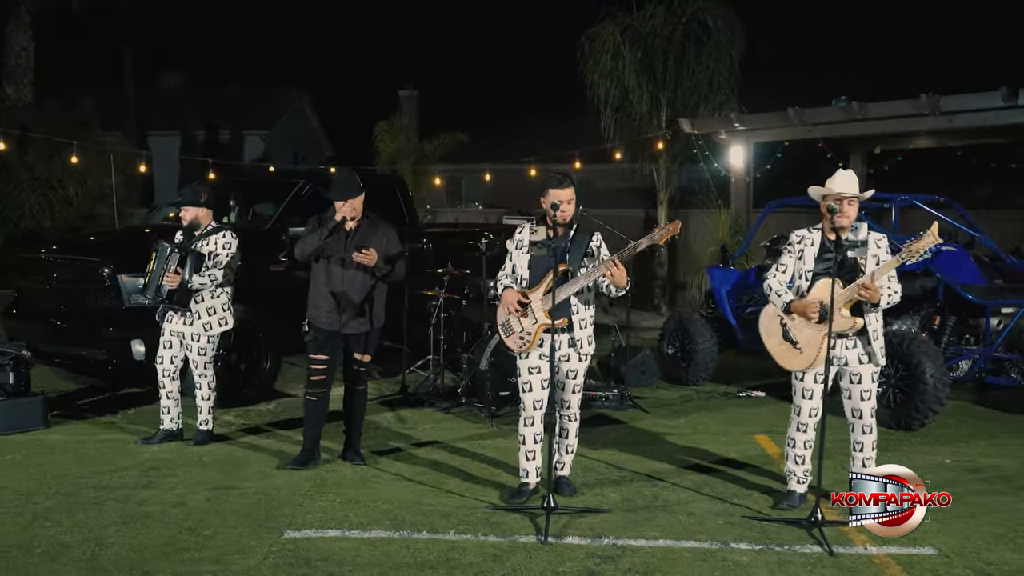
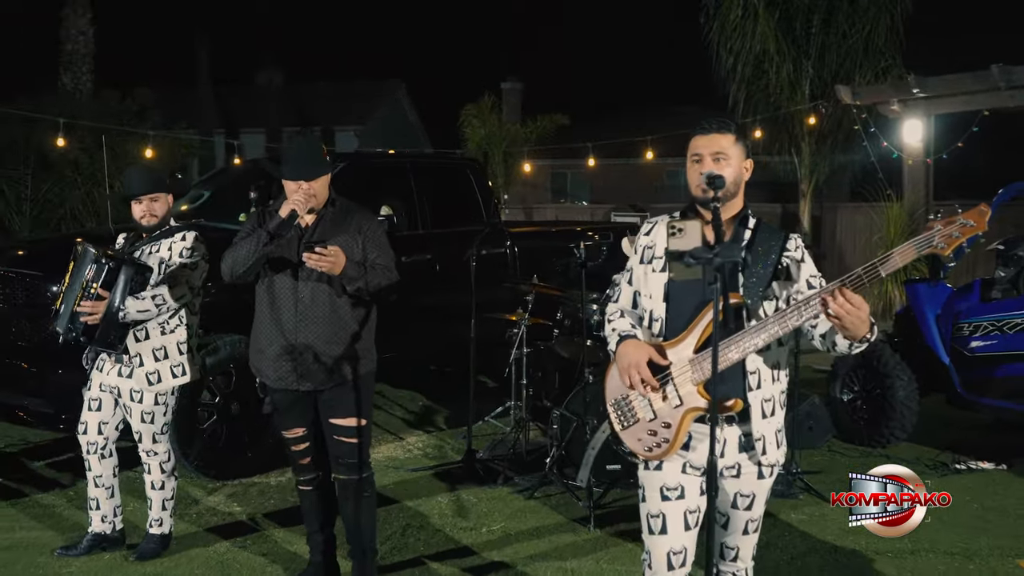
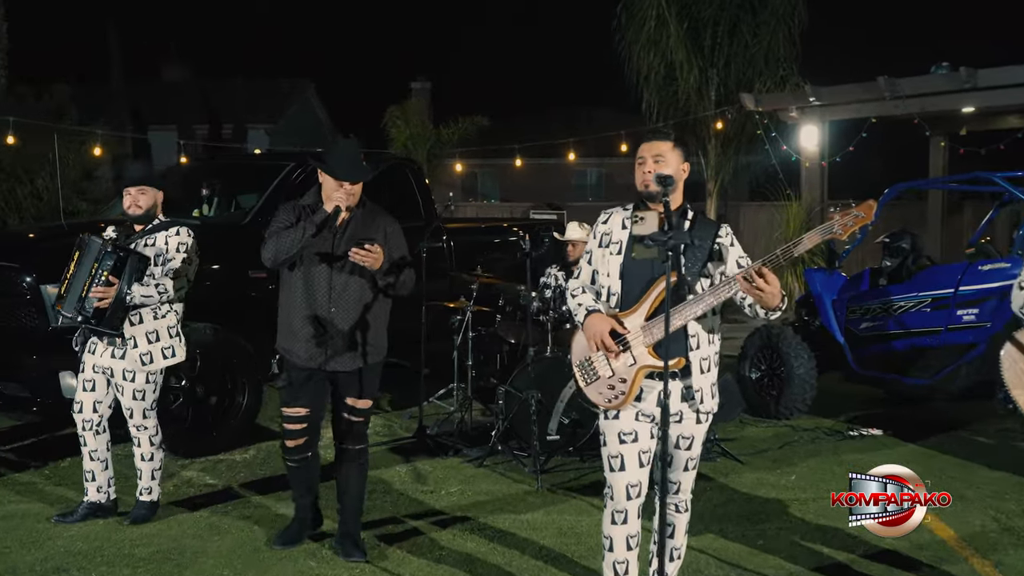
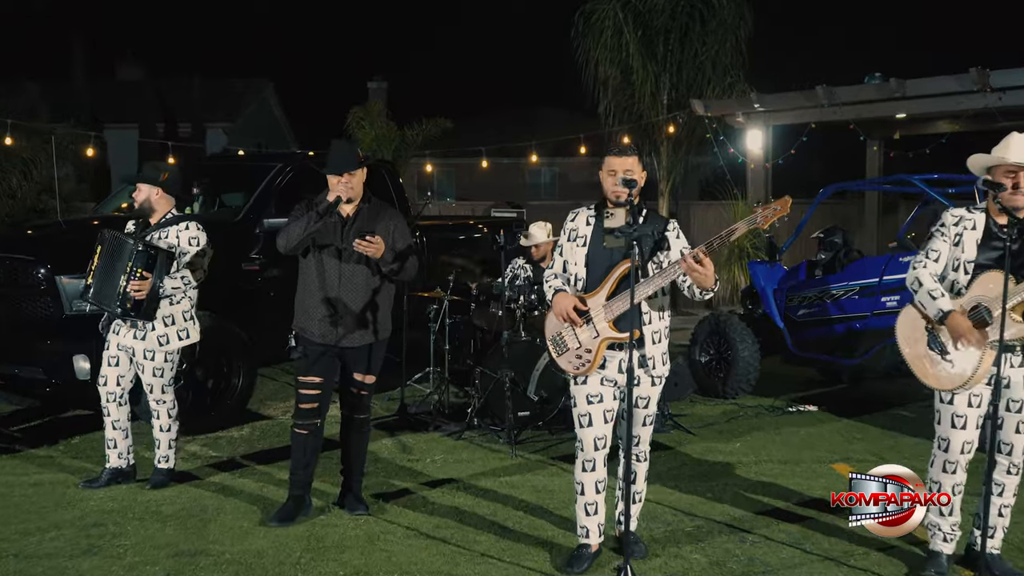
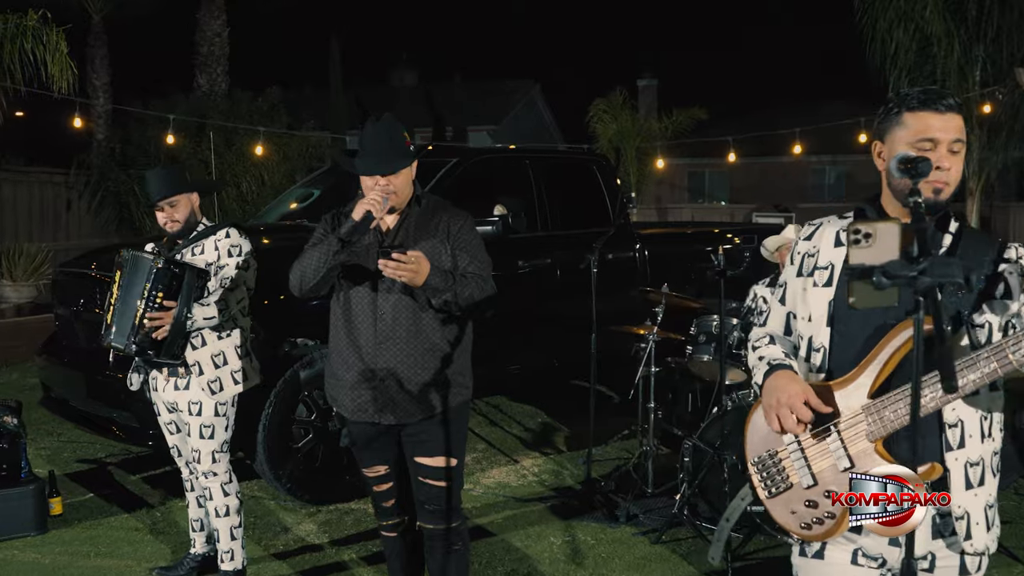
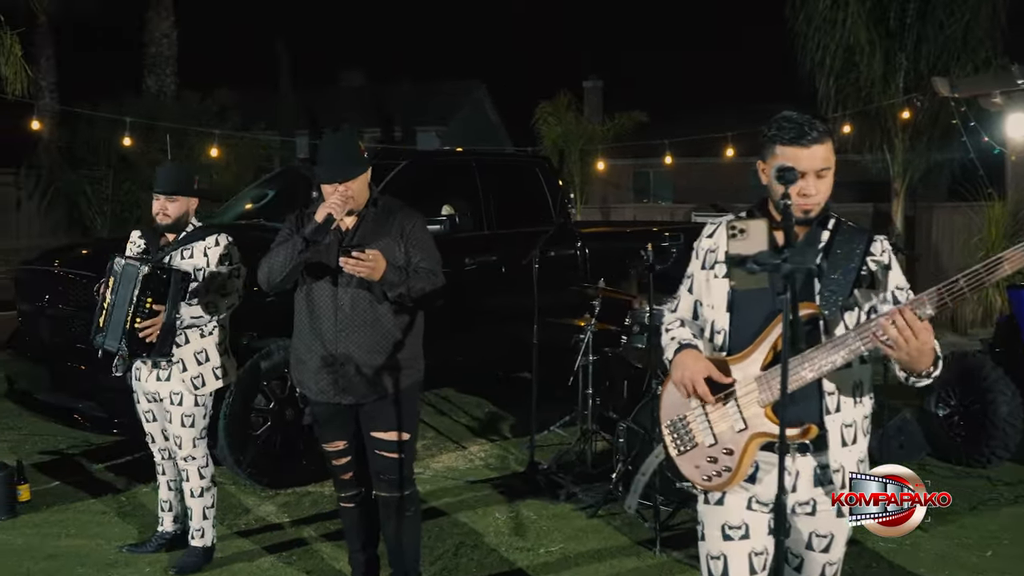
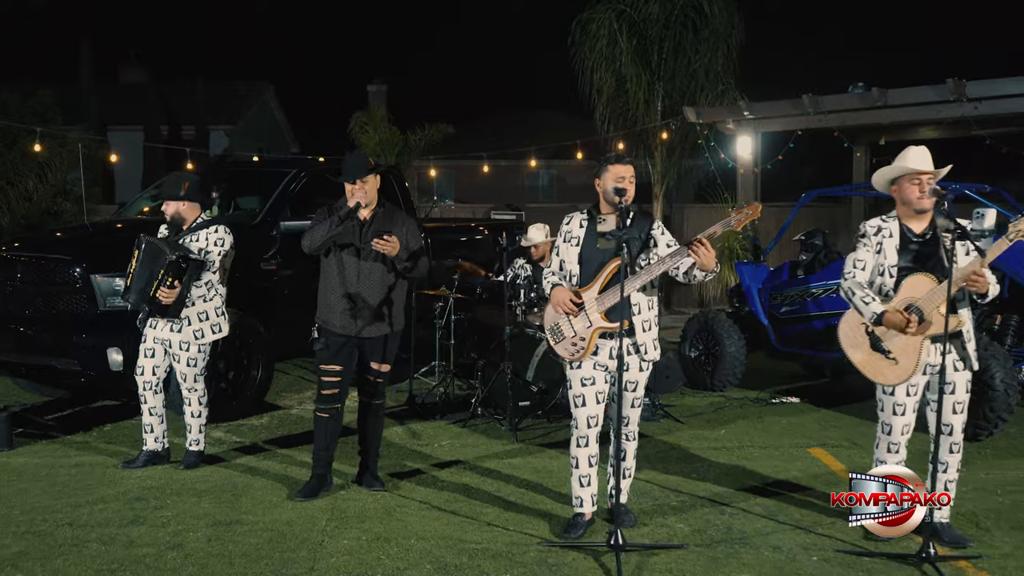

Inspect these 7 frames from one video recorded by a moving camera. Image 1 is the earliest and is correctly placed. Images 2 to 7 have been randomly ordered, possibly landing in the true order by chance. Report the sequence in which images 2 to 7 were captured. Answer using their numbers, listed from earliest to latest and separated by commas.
7, 4, 3, 2, 6, 5
